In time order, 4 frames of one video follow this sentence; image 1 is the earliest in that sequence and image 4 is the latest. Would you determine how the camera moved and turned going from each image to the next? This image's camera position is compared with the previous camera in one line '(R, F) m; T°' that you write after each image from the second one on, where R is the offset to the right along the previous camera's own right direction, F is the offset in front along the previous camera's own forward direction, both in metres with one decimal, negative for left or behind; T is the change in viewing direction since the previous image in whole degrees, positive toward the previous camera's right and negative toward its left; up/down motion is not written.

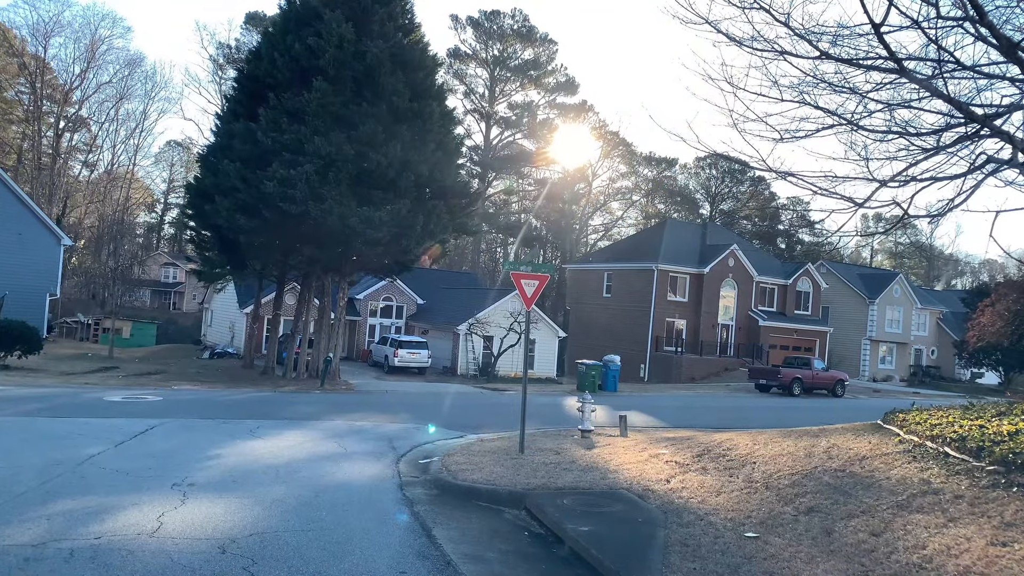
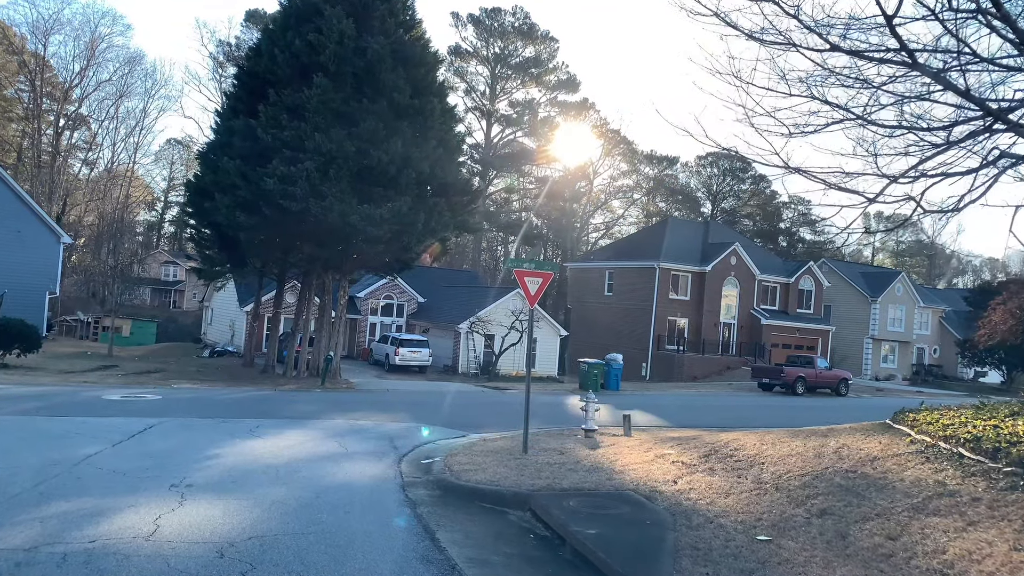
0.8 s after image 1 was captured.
(0.0, +0.2) m; 0°
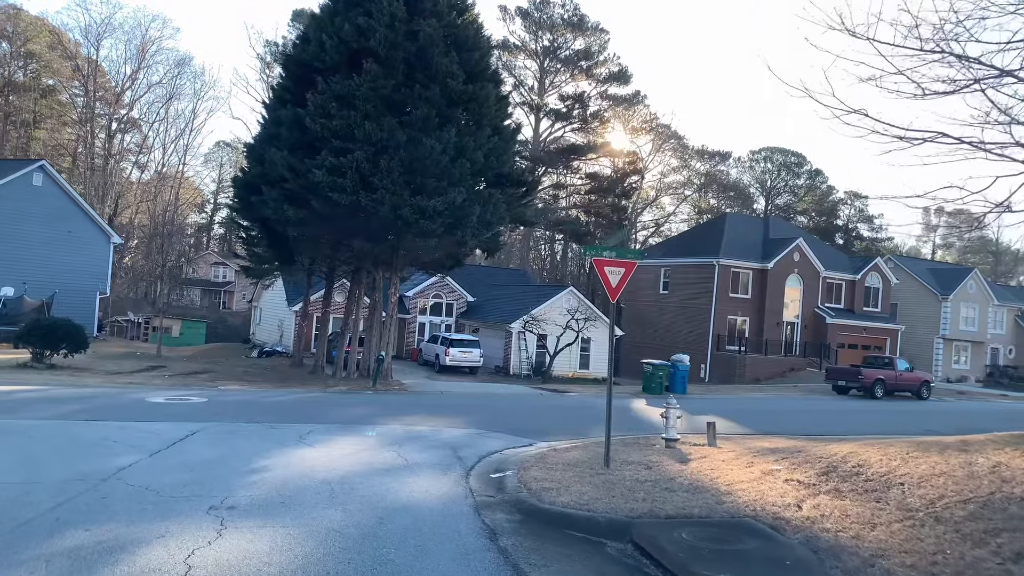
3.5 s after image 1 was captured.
(-0.5, +1.5) m; -3°
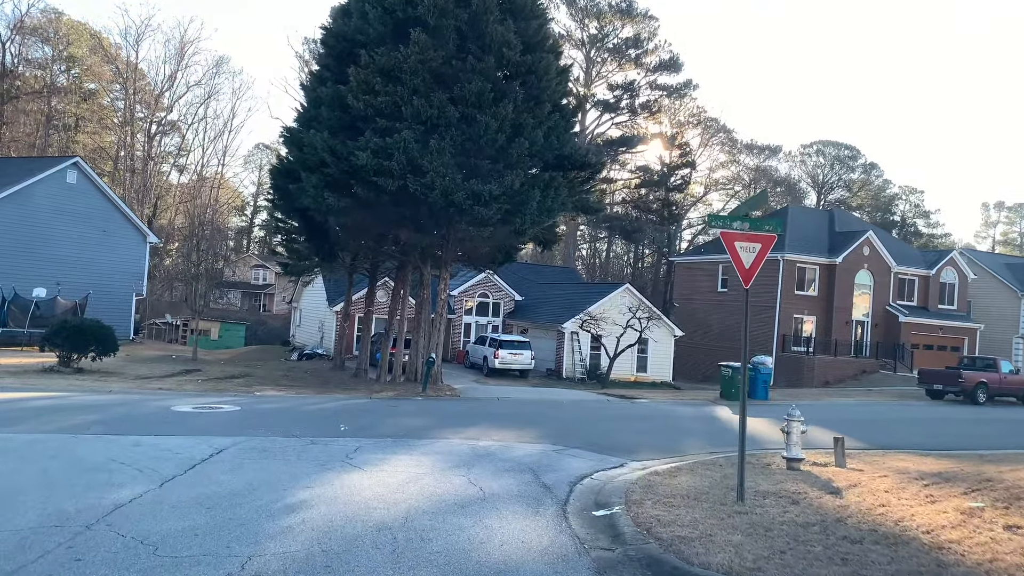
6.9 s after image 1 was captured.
(-0.7, +2.4) m; -3°
